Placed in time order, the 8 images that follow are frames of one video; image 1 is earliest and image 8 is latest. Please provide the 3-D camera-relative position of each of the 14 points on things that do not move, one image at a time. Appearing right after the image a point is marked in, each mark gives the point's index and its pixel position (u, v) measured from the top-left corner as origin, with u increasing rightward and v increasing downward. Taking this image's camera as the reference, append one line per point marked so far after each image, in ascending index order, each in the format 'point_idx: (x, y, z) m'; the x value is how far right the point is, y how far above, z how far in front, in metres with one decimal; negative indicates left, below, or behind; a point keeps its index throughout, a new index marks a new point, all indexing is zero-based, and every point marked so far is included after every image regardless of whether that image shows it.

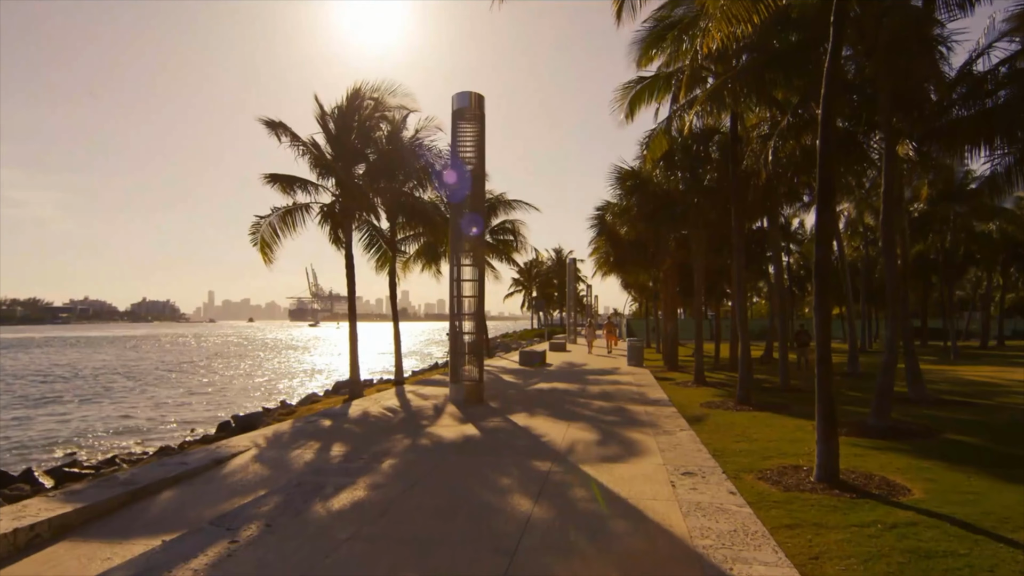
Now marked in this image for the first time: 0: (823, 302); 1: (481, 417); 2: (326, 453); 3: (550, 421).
0: (+3.3, -0.1, +8.7) m
1: (-0.5, -1.9, +12.2) m
2: (-2.0, -1.8, +8.8) m
3: (+0.6, -1.9, +11.8) m
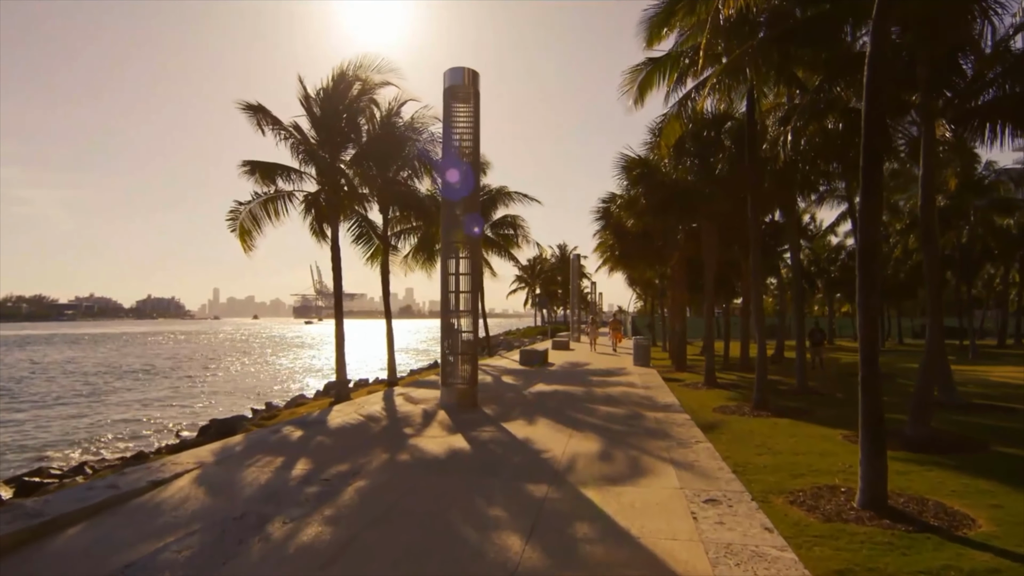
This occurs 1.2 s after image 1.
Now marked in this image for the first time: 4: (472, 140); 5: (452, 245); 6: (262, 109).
0: (+3.2, -0.1, +7.5) m
1: (-0.5, -1.8, +10.9) m
2: (-2.1, -1.7, +7.5) m
3: (+0.5, -1.8, +10.5) m
4: (-0.7, +2.5, +13.9) m
5: (-1.0, +0.8, +13.8) m
6: (-5.2, +3.4, +16.3) m
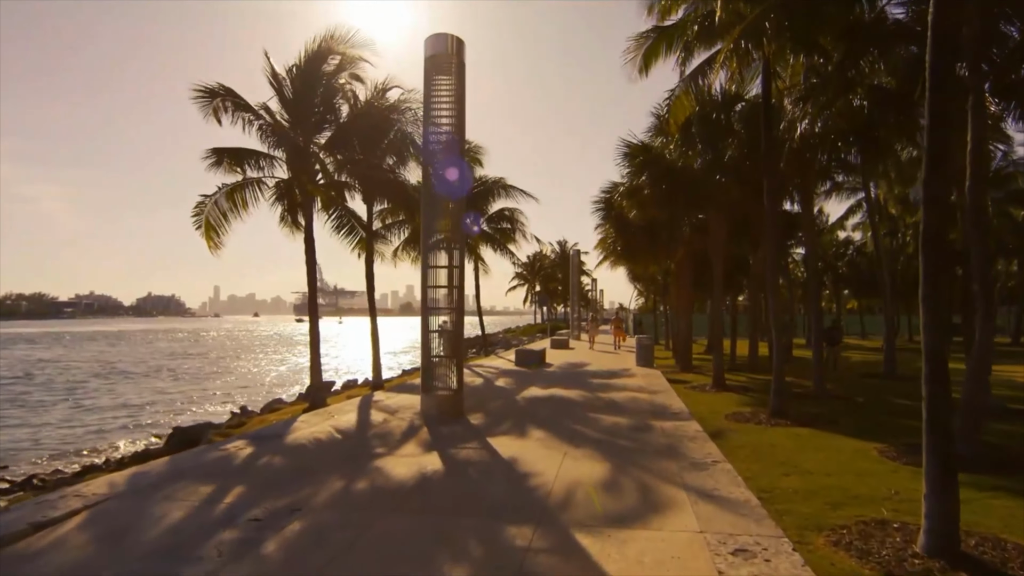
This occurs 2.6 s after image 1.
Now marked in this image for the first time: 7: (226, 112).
0: (+3.1, 0.0, +6.0) m
1: (-0.7, -1.8, +9.5) m
2: (-2.2, -1.6, +6.1) m
3: (+0.3, -1.8, +9.1) m
4: (-0.9, +2.6, +12.4) m
5: (-1.2, +0.8, +12.4) m
6: (-5.3, +3.5, +14.8) m
7: (-5.3, +3.1, +15.1) m
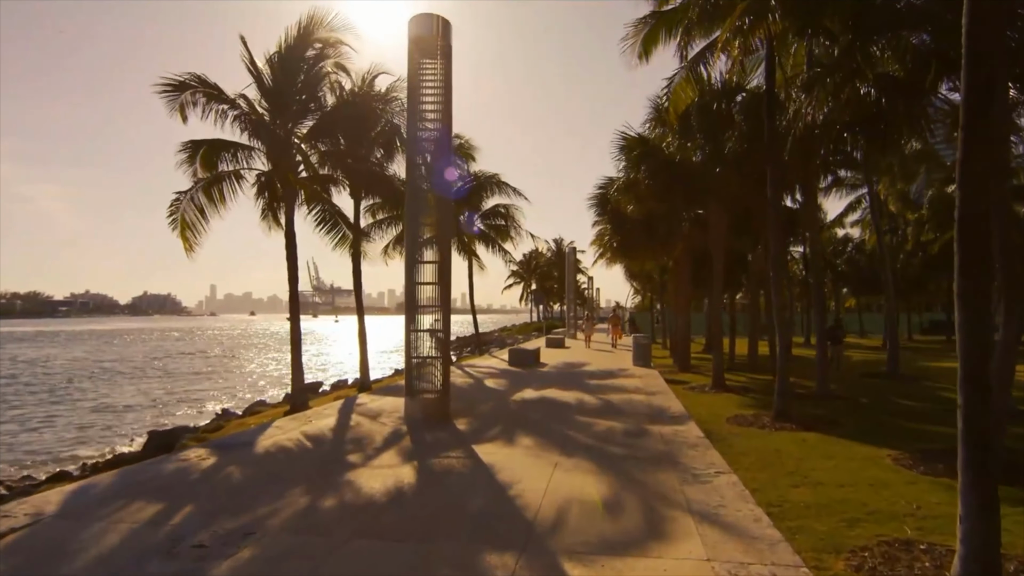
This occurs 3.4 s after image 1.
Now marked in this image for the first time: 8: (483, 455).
0: (+3.0, 0.0, +5.4) m
1: (-0.8, -1.7, +8.8) m
2: (-2.4, -1.6, +5.4) m
3: (+0.2, -1.7, +8.4) m
4: (-1.0, +2.6, +11.7) m
5: (-1.3, +0.9, +11.7) m
6: (-5.5, +3.6, +14.1) m
7: (-5.5, +3.2, +14.3) m
8: (-0.3, -1.7, +8.4) m
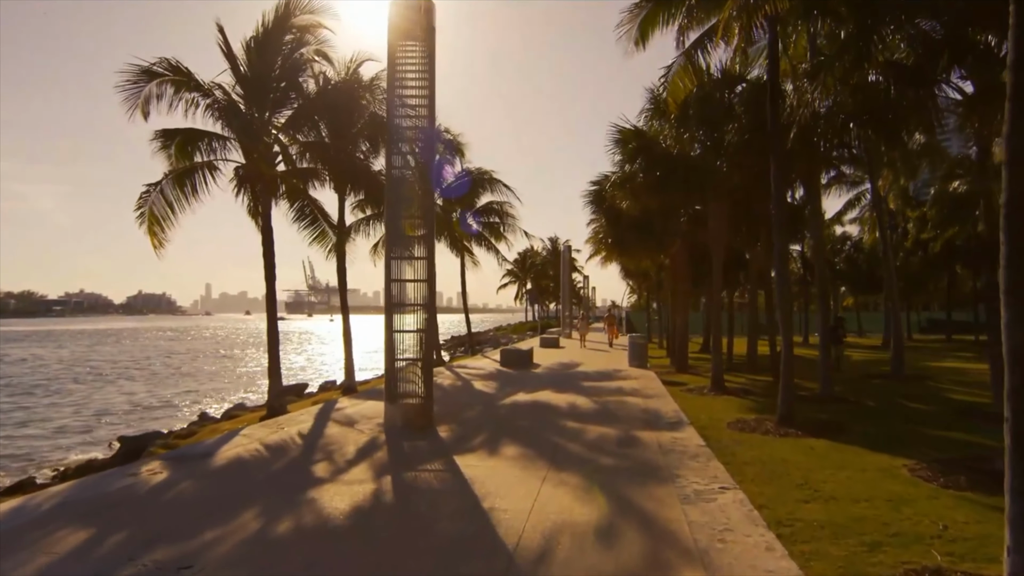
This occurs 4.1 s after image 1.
0: (+2.8, +0.1, +4.6) m
1: (-1.0, -1.7, +8.1) m
2: (-2.5, -1.6, +4.7) m
3: (+0.1, -1.7, +7.7) m
4: (-1.2, +2.6, +11.0) m
5: (-1.5, +0.9, +11.0) m
6: (-5.7, +3.6, +13.3) m
7: (-5.7, +3.2, +13.6) m
8: (-0.4, -1.7, +7.7) m
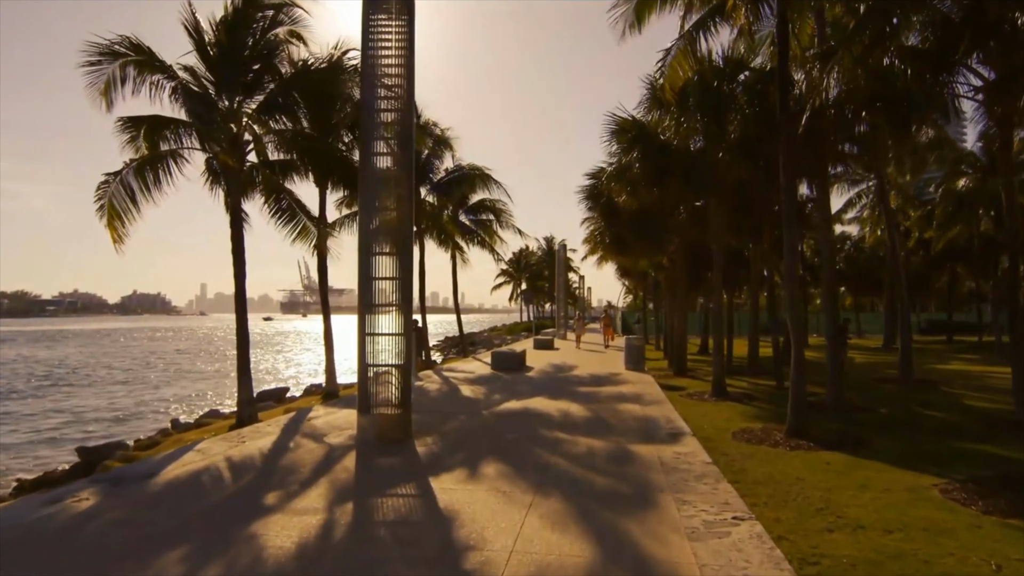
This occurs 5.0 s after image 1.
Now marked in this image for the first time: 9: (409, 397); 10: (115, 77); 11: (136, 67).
0: (+2.7, +0.1, +3.7) m
1: (-1.1, -1.7, +7.1) m
2: (-2.6, -1.6, +3.7) m
3: (-0.1, -1.7, +6.8) m
4: (-1.3, +2.7, +10.0) m
5: (-1.7, +0.9, +10.0) m
6: (-5.8, +3.6, +12.4) m
7: (-5.8, +3.3, +12.6) m
8: (-0.6, -1.7, +6.7) m
9: (-1.2, -1.3, +9.8) m
10: (-5.9, +3.3, +12.4) m
11: (-5.7, +3.4, +12.5) m
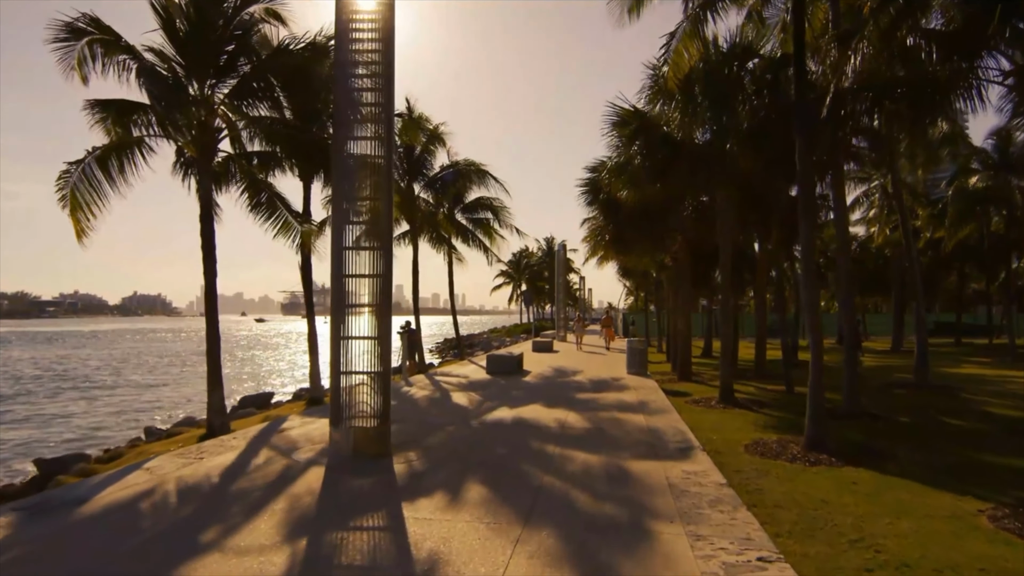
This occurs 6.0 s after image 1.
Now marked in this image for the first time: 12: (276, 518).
0: (+2.6, +0.1, +2.8) m
1: (-1.2, -1.7, +6.2) m
2: (-2.7, -1.5, +2.8) m
3: (-0.2, -1.7, +5.8) m
4: (-1.4, +2.7, +9.1) m
5: (-1.8, +1.0, +9.1) m
6: (-5.9, +3.6, +11.4) m
7: (-5.9, +3.3, +11.7) m
8: (-0.7, -1.6, +5.8) m
9: (-1.3, -1.3, +8.8) m
10: (-6.0, +3.3, +11.4) m
11: (-5.8, +3.4, +11.5) m
12: (-1.7, -1.6, +5.9) m
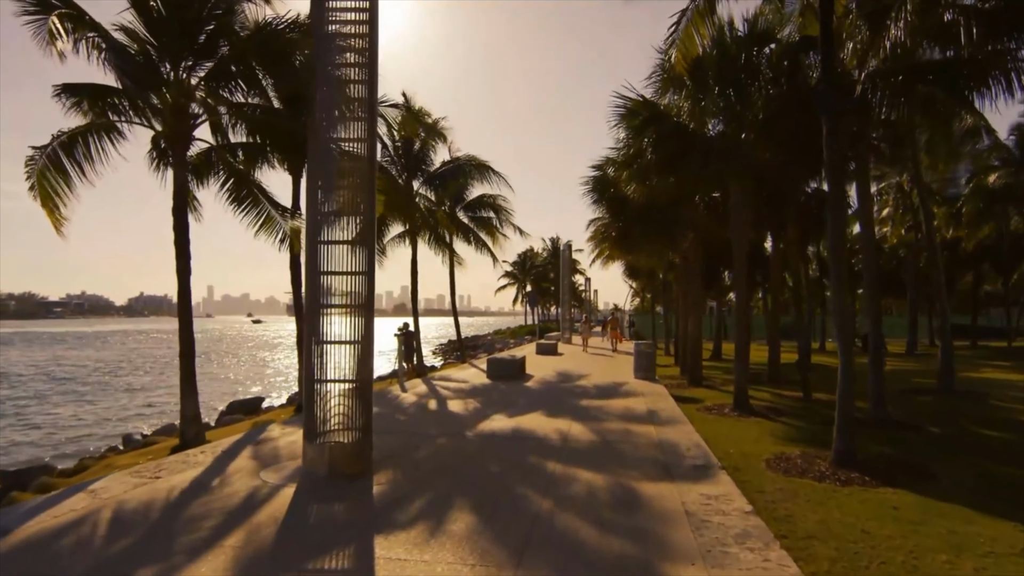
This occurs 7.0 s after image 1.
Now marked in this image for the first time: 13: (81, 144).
0: (+2.5, +0.1, +1.8) m
1: (-1.3, -1.6, +5.3) m
2: (-2.8, -1.5, +1.9) m
3: (-0.2, -1.6, +4.9) m
4: (-1.5, +2.7, +8.2) m
5: (-1.8, +1.0, +8.1) m
6: (-5.9, +3.6, +10.5) m
7: (-5.9, +3.3, +10.8) m
8: (-0.8, -1.6, +4.8) m
9: (-1.4, -1.3, +7.9) m
10: (-6.0, +3.3, +10.6) m
11: (-5.8, +3.4, +10.7) m
12: (-1.7, -1.6, +5.0) m
13: (-5.7, +1.8, +10.9) m
